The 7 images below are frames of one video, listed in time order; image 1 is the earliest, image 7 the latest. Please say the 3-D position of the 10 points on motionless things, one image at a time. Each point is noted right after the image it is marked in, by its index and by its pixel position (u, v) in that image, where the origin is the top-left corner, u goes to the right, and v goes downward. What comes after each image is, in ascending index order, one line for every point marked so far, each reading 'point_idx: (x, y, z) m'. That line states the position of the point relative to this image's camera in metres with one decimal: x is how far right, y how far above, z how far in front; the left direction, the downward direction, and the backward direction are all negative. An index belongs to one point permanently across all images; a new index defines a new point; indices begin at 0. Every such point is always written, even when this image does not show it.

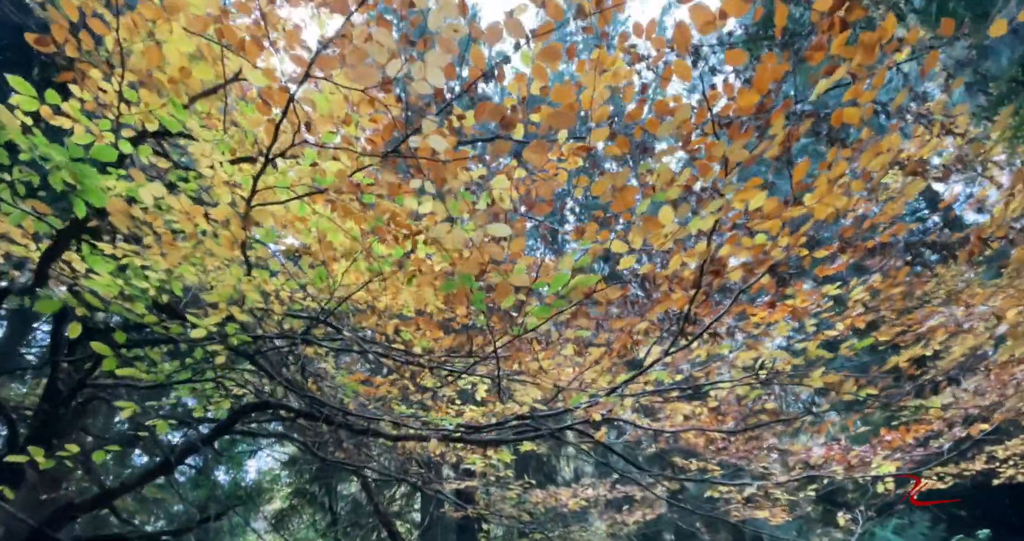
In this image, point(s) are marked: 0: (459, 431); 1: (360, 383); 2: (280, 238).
0: (-0.6, -1.7, +5.3) m
1: (-1.8, -1.3, +5.9) m
2: (-1.9, +0.3, +4.1) m
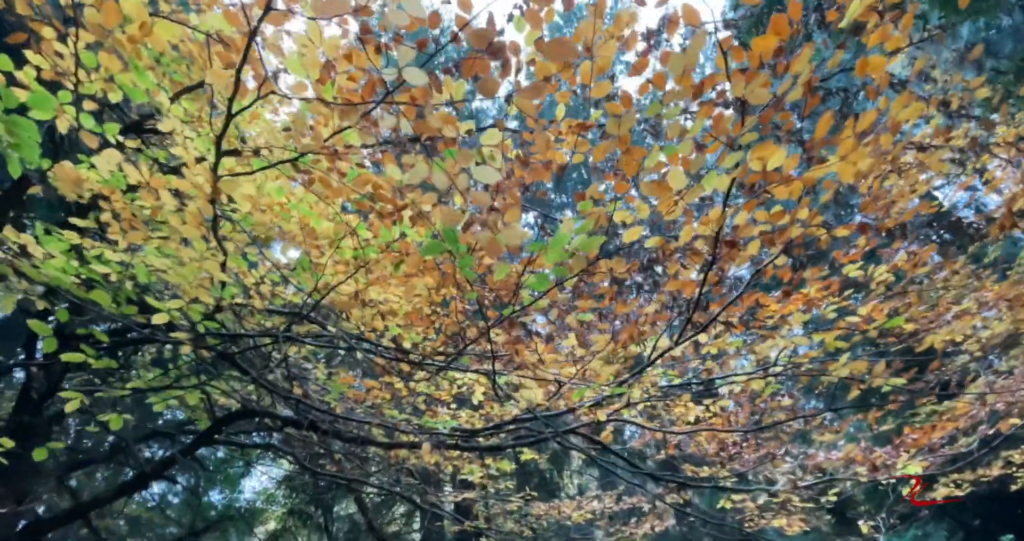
0: (-0.6, -1.6, +4.9) m
1: (-1.8, -1.3, +5.6) m
2: (-1.9, +0.3, +3.8) m
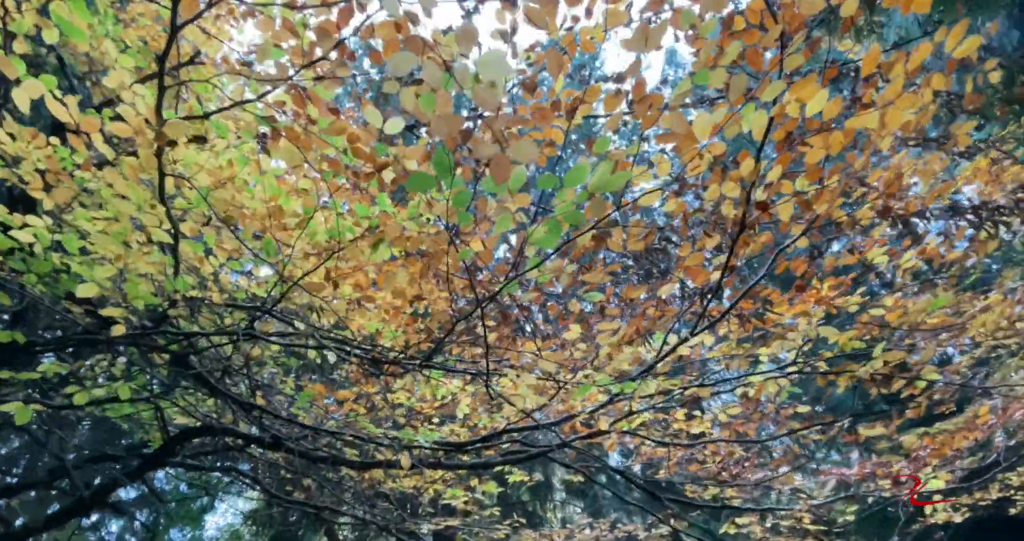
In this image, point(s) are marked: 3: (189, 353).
0: (-0.7, -1.6, +4.4) m
1: (-1.9, -1.3, +5.1) m
2: (-2.0, +0.5, +3.3) m
3: (-2.8, -0.7, +4.3) m
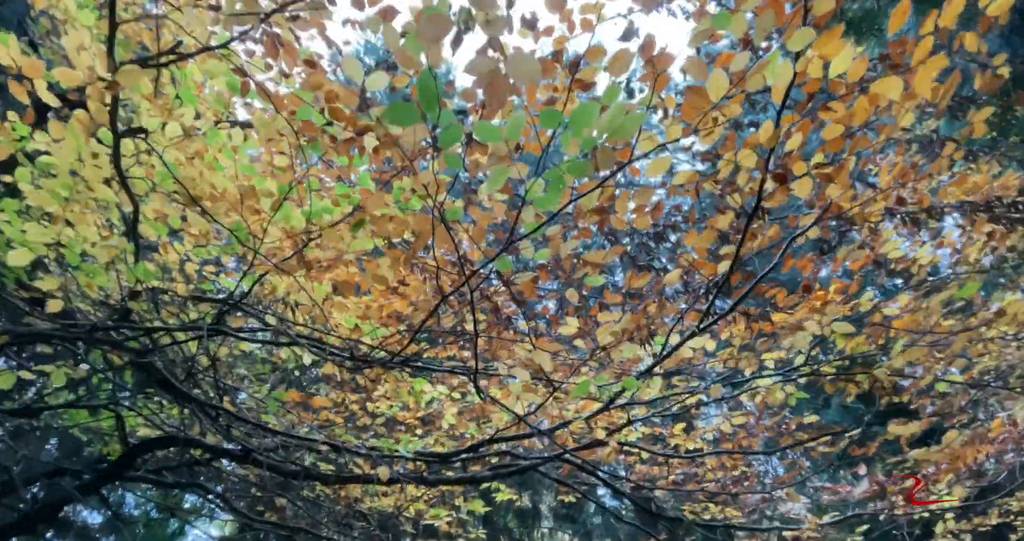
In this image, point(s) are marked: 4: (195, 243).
0: (-0.8, -1.5, +4.1) m
1: (-2.0, -1.3, +4.7) m
2: (-2.0, +0.6, +3.0) m
3: (-2.9, -0.7, +4.0) m
4: (-2.2, +0.2, +3.5) m
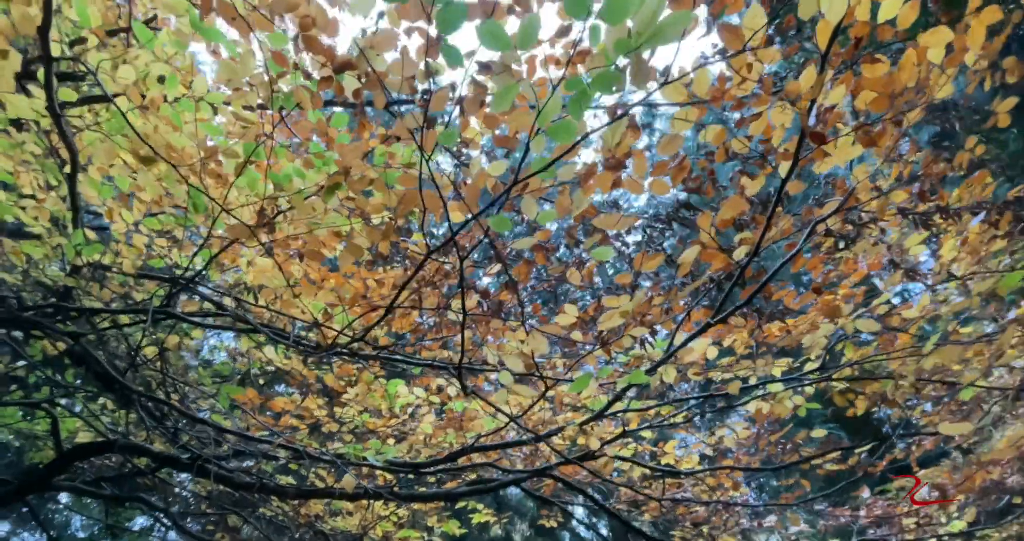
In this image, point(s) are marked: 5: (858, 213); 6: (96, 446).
0: (-0.9, -1.5, +3.6) m
1: (-2.2, -1.1, +4.2) m
2: (-2.0, +0.8, +2.7) m
3: (-3.0, -0.5, +3.5) m
4: (-2.3, +0.4, +3.0) m
5: (+2.2, +0.4, +3.1) m
6: (-3.6, -1.5, +4.4) m
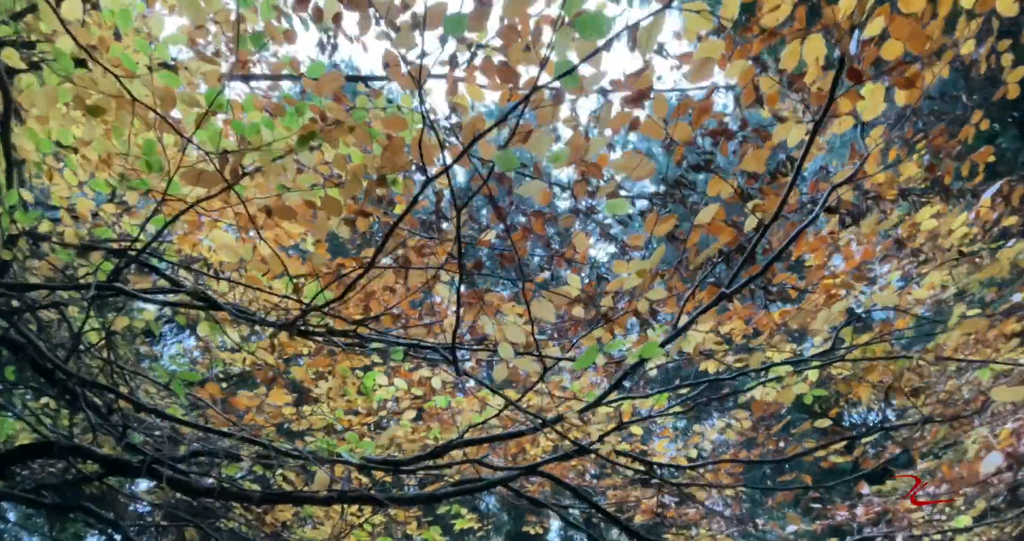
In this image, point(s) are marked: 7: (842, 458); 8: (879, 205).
0: (-1.0, -1.3, +3.3) m
1: (-2.3, -1.0, +3.8) m
2: (-2.0, +0.9, +2.4) m
3: (-3.1, -0.3, +3.1) m
4: (-2.3, +0.5, +2.7) m
5: (+2.2, +0.5, +3.0) m
6: (-3.7, -1.4, +3.9) m
7: (+2.5, -1.4, +3.8) m
8: (+2.3, +0.4, +3.1) m
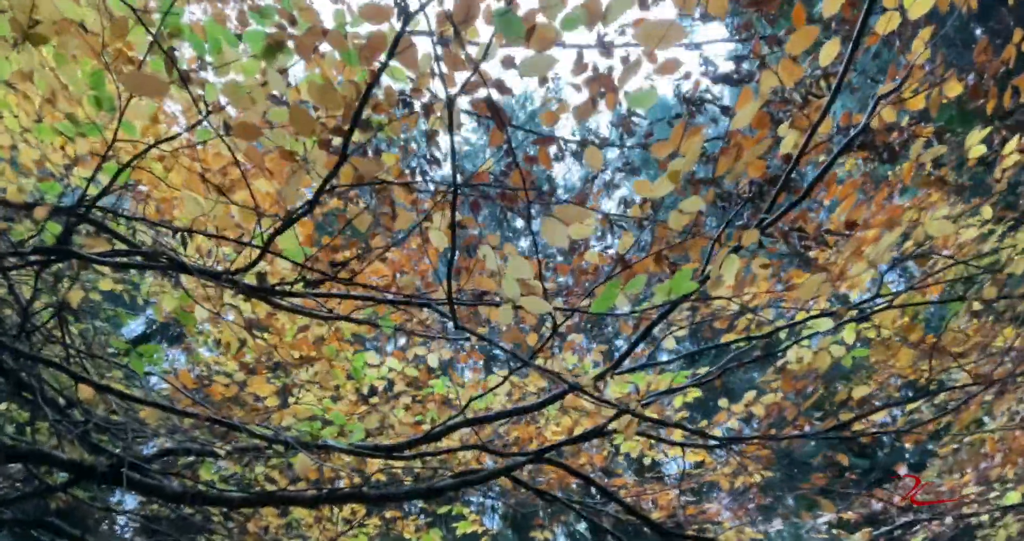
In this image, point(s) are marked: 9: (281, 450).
0: (-0.9, -1.1, +2.9) m
1: (-2.2, -0.8, +3.5) m
2: (-2.0, +1.2, +2.1) m
3: (-3.0, -0.2, +2.8) m
4: (-2.3, +0.7, +2.4) m
5: (+2.1, +0.8, +2.7) m
6: (-3.7, -1.3, +3.5) m
7: (+2.5, -1.1, +3.5) m
8: (+2.3, +0.7, +2.8) m
9: (-1.4, -1.1, +3.0) m
